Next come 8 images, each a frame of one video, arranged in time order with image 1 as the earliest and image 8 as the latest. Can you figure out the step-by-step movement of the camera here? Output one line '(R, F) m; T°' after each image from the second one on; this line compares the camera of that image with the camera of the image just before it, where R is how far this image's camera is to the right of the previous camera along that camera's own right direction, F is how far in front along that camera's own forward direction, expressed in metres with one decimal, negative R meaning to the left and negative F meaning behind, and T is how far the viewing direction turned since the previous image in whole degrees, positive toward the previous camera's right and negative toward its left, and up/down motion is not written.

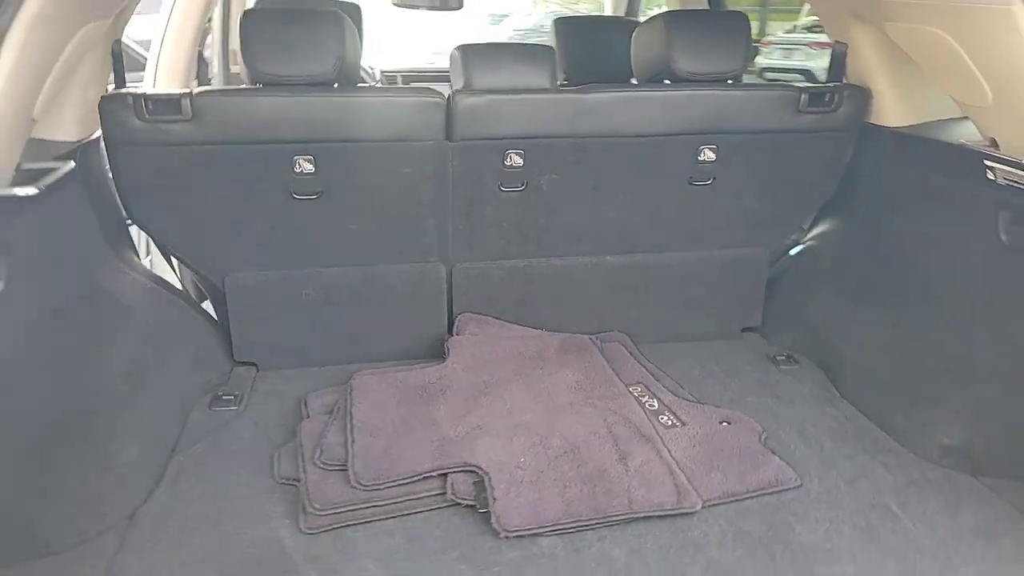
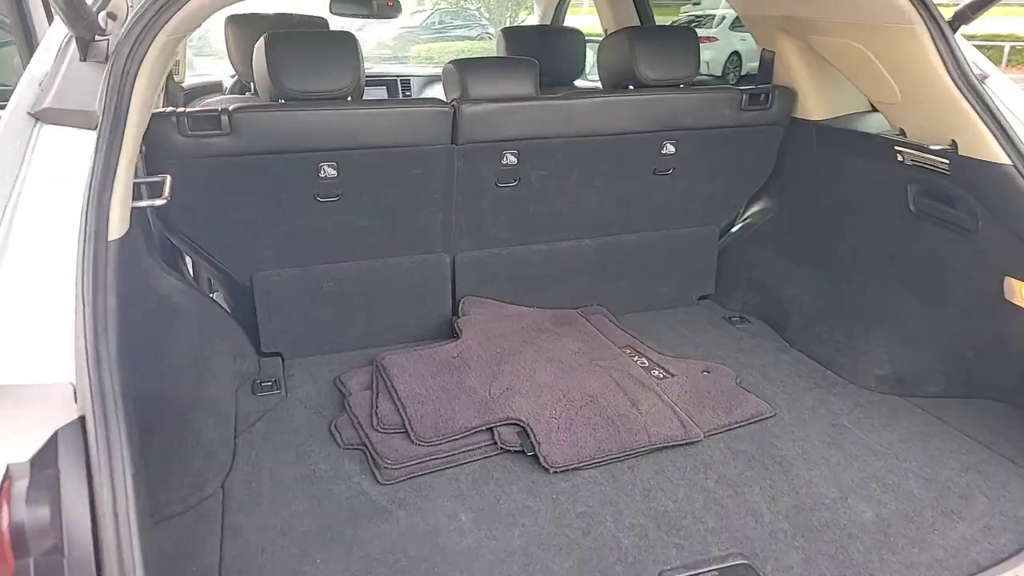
(-0.2, -0.2) m; +8°
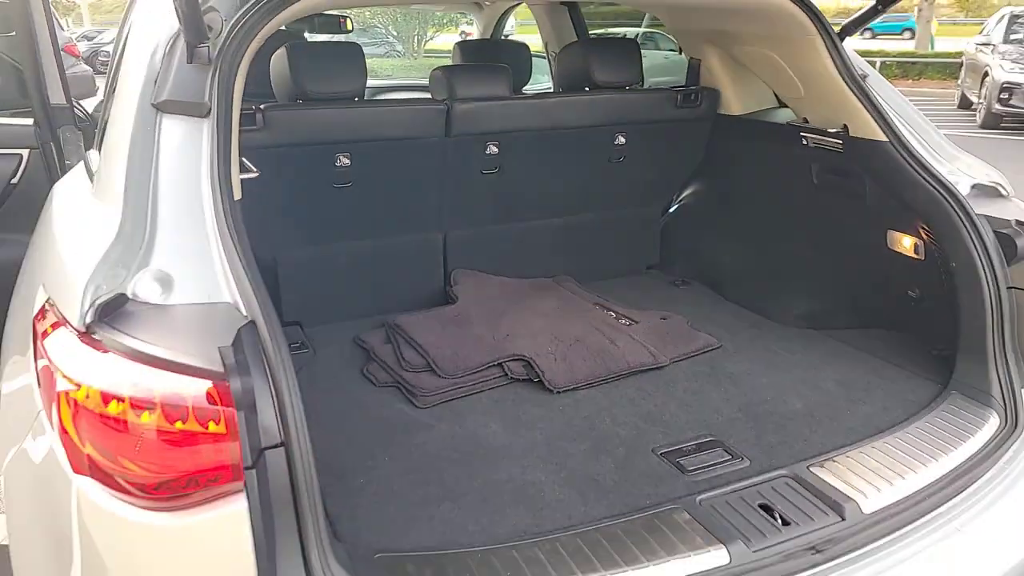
(-0.2, -0.3) m; +6°
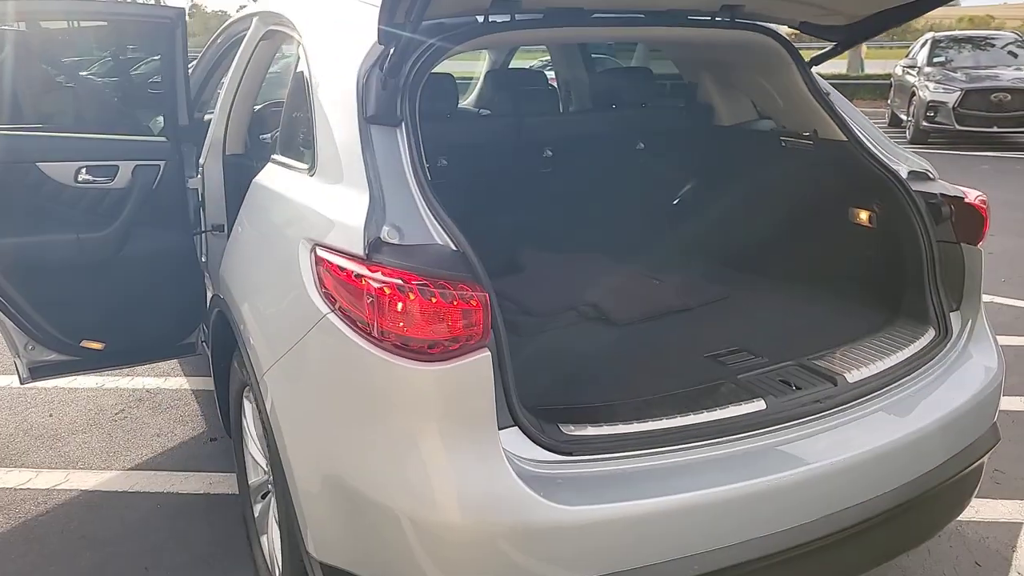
(-0.3, -0.6) m; +4°
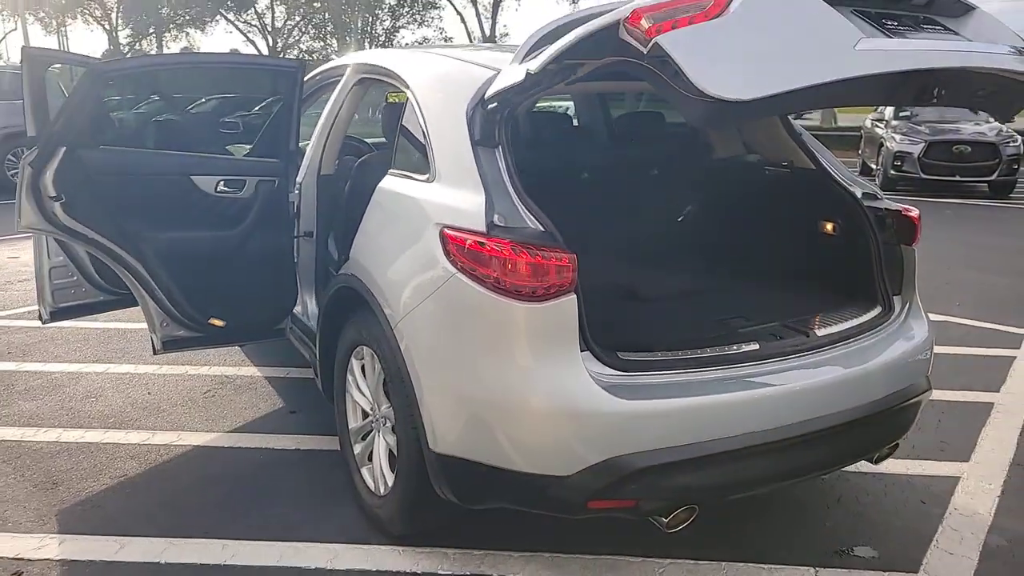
(-0.3, -0.7) m; +1°
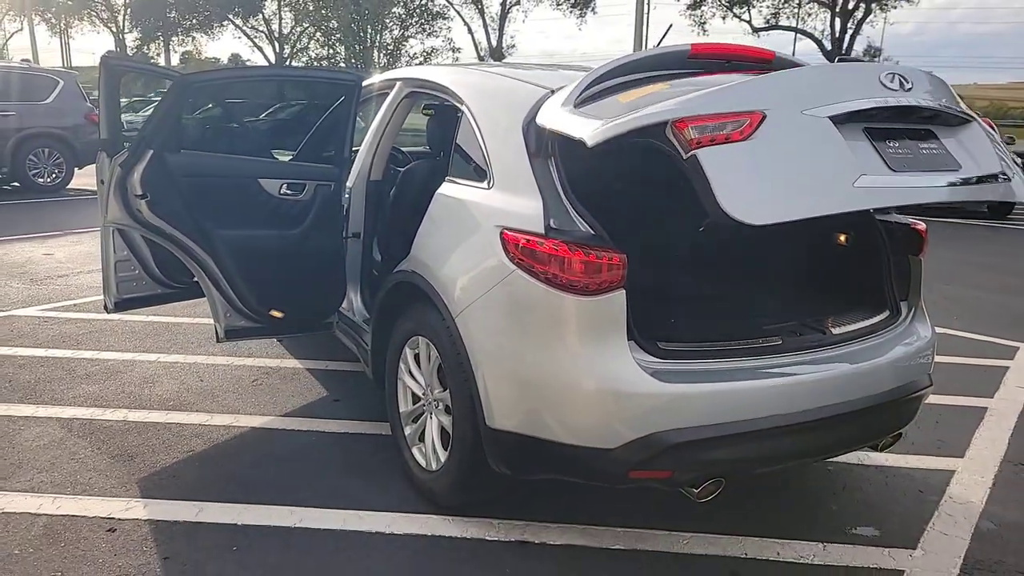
(-0.2, -0.3) m; 0°
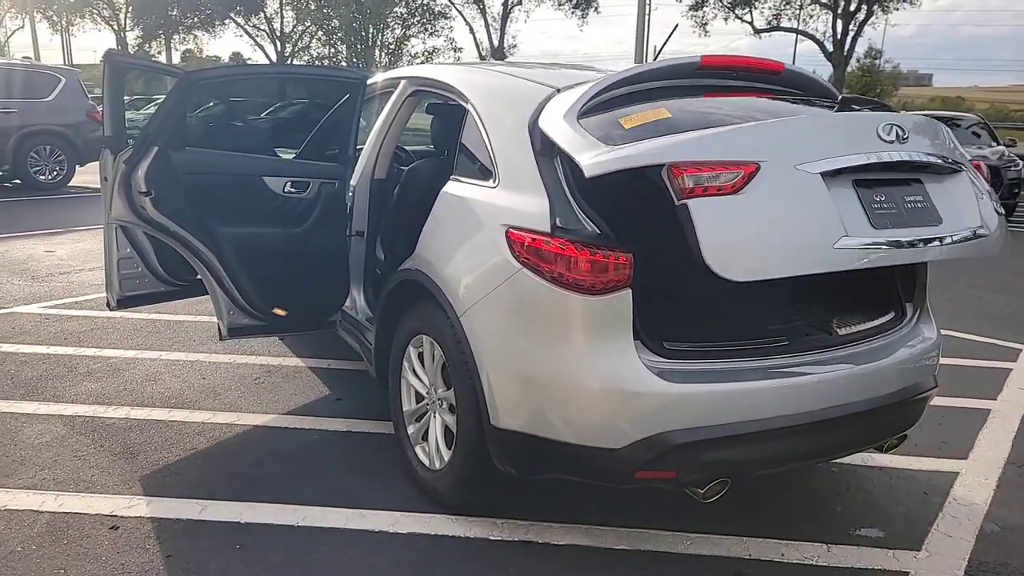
(0.0, 0.0) m; 0°
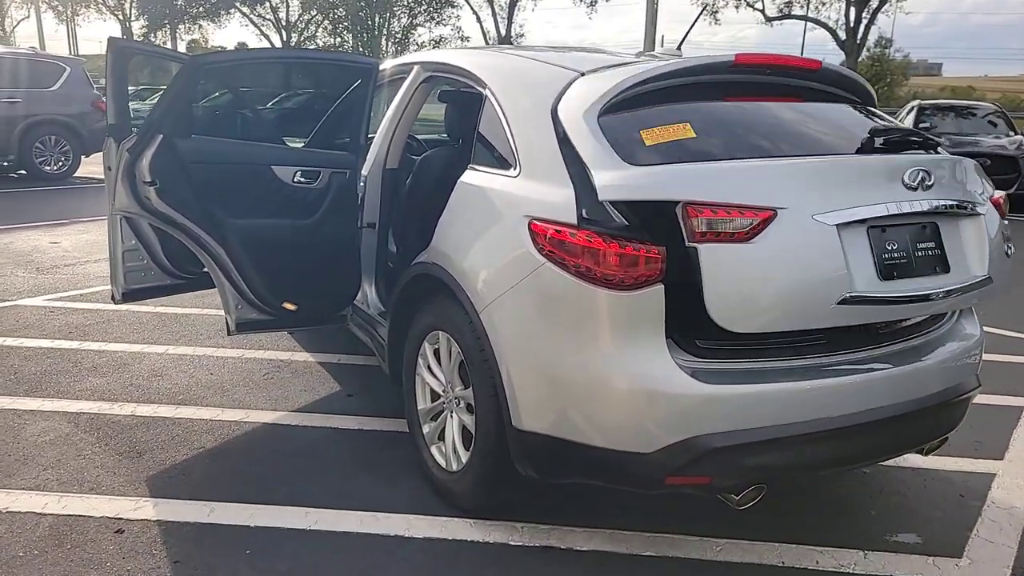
(-0.1, +0.1) m; 0°
